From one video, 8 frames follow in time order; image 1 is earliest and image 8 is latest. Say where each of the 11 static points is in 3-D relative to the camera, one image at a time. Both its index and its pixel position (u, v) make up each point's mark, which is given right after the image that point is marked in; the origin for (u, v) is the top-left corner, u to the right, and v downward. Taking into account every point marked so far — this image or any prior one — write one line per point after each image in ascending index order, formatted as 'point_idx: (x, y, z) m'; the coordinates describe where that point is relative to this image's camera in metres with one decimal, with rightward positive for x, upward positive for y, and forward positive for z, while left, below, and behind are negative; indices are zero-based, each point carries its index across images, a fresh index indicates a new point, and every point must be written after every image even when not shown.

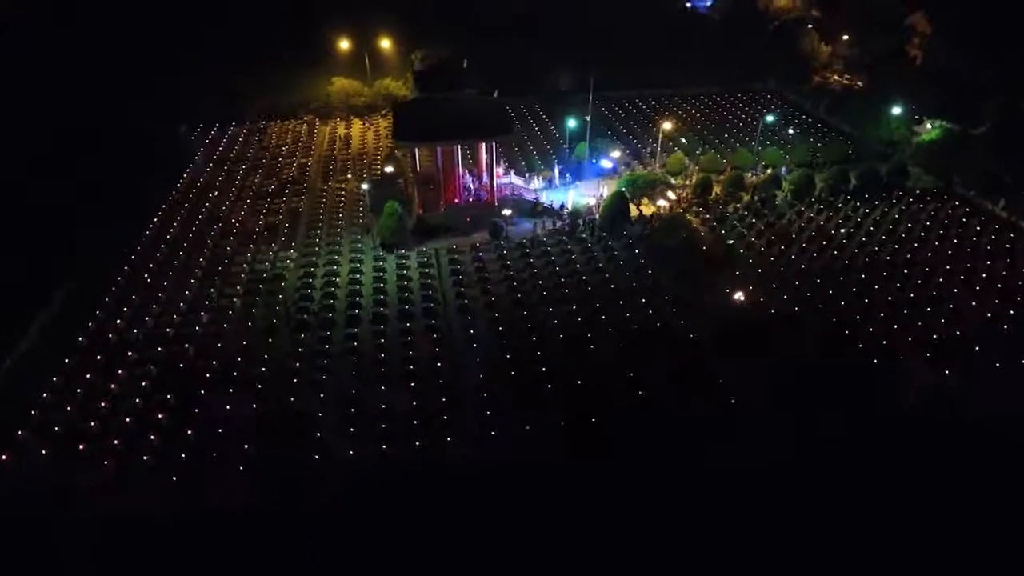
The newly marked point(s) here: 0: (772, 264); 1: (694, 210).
0: (+5.1, +0.5, +14.8) m
1: (+3.9, +1.7, +16.3) m
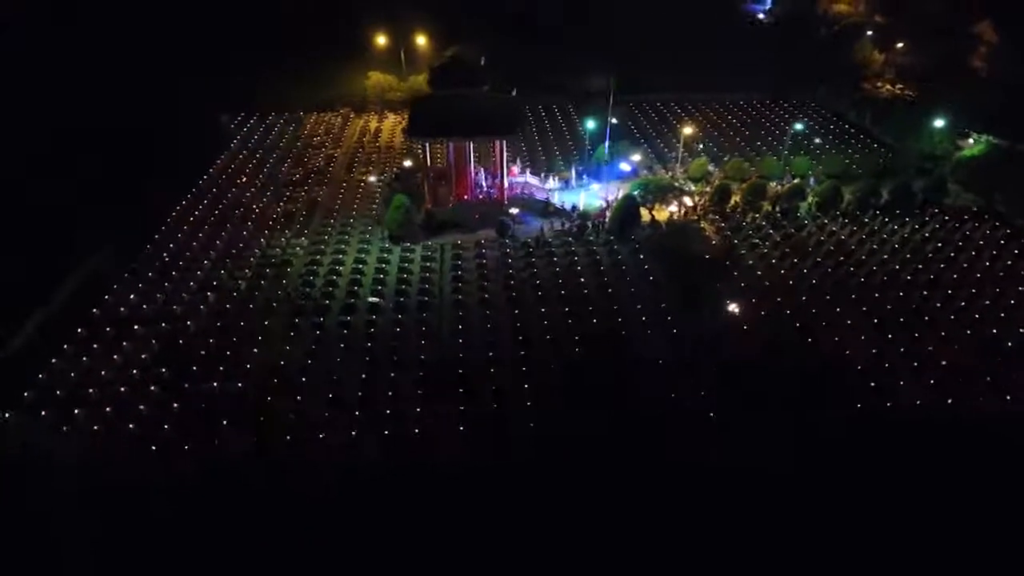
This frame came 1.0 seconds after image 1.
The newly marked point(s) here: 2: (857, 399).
0: (+5.2, +0.2, +14.4) m
1: (+4.2, +1.5, +16.0) m
2: (+5.3, -1.7, +11.6) m
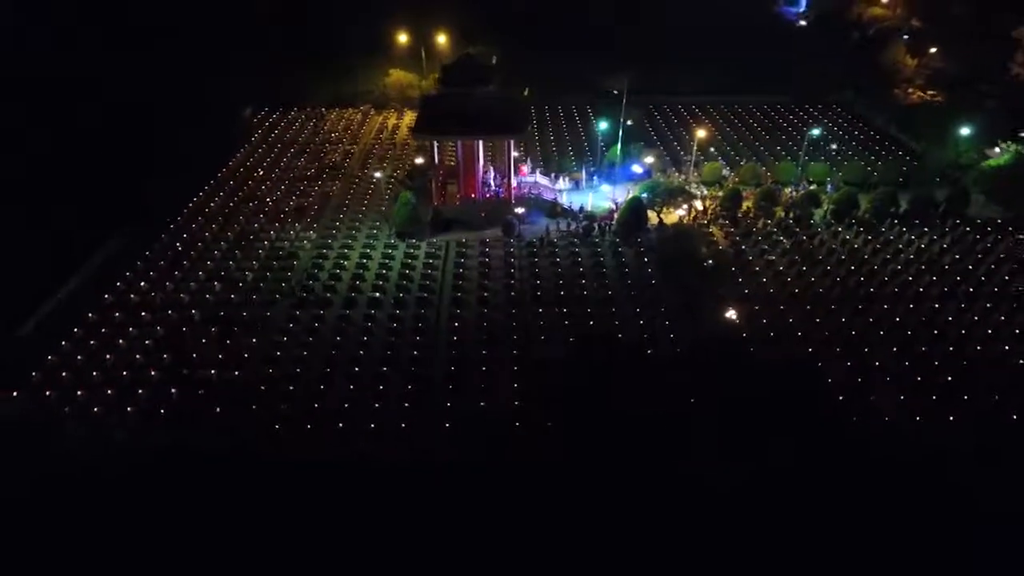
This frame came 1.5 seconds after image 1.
0: (+5.2, +0.1, +14.1) m
1: (+4.3, +1.4, +15.8) m
2: (+5.1, -1.9, +11.4) m
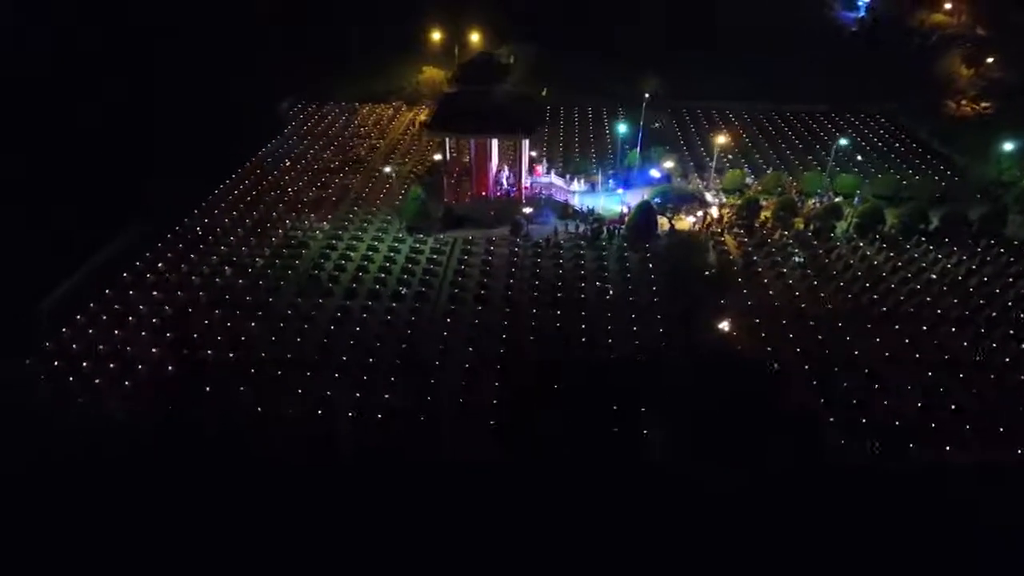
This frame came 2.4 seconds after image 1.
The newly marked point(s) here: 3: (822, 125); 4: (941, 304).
0: (+5.2, -0.2, +13.7) m
1: (+4.5, +1.1, +15.4) m
2: (+4.7, -2.1, +10.9) m
3: (+8.0, +4.2, +19.4) m
4: (+7.8, -0.3, +13.6) m
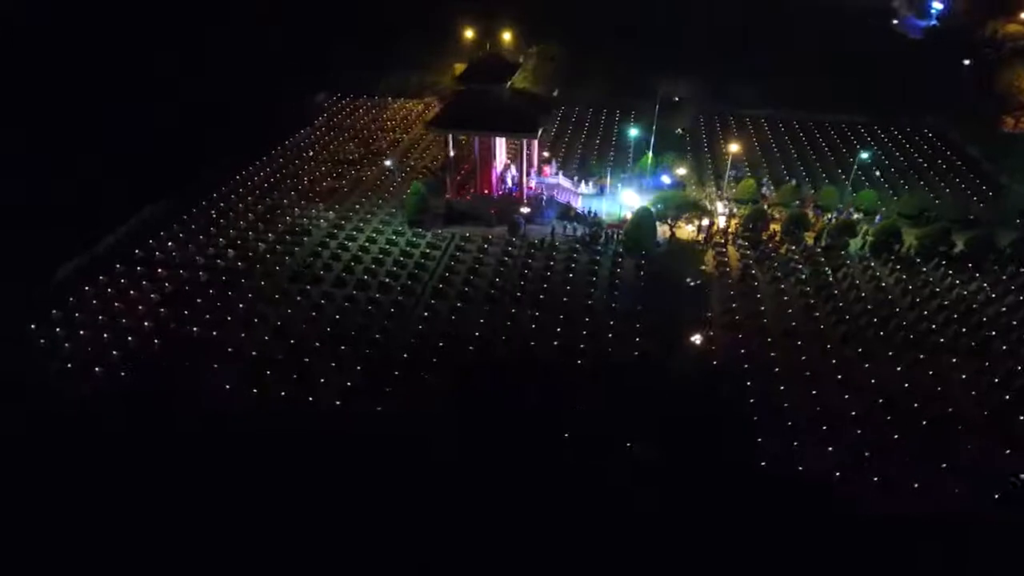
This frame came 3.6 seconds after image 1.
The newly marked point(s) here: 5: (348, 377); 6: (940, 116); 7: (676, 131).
0: (+4.8, -0.5, +13.1) m
1: (+4.5, +0.9, +14.9) m
2: (+4.0, -2.4, +10.4) m
3: (+8.5, +3.7, +18.5) m
4: (+7.4, -0.7, +12.7) m
5: (-2.6, -1.4, +11.9) m
6: (+11.3, +4.5, +19.8) m
7: (+4.0, +3.9, +18.7) m
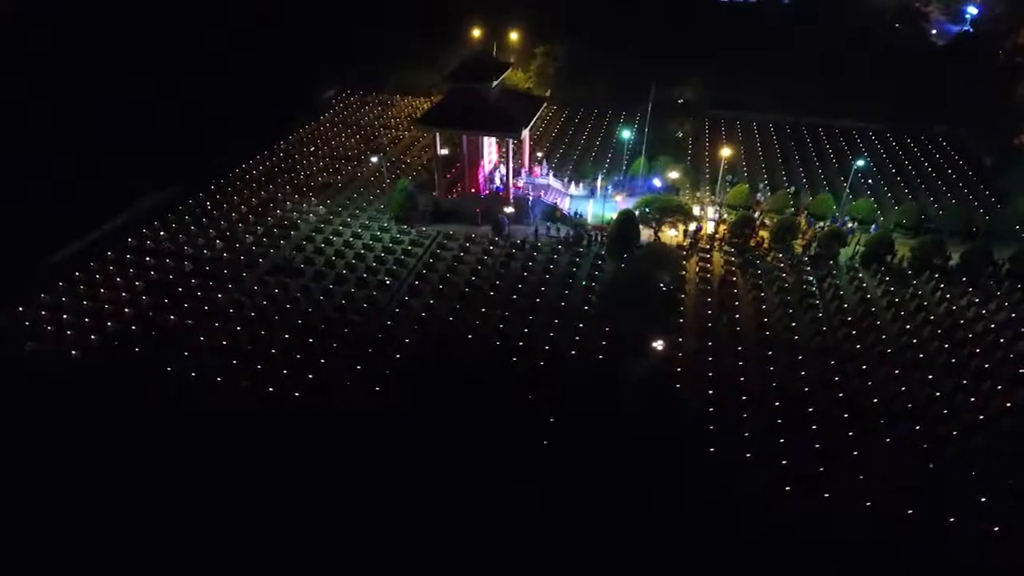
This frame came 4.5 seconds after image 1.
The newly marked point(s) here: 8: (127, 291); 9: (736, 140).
0: (+4.3, -0.6, +12.8) m
1: (+4.1, +0.7, +14.6) m
2: (+3.2, -2.5, +10.2) m
3: (+8.5, +3.4, +17.9) m
4: (+6.8, -1.0, +12.2) m
5: (-3.2, -1.3, +12.0) m
6: (+11.3, +4.1, +19.1) m
7: (+4.0, +3.8, +18.4) m
8: (-7.1, 0.0, +13.9) m
9: (+5.5, +3.6, +18.3) m
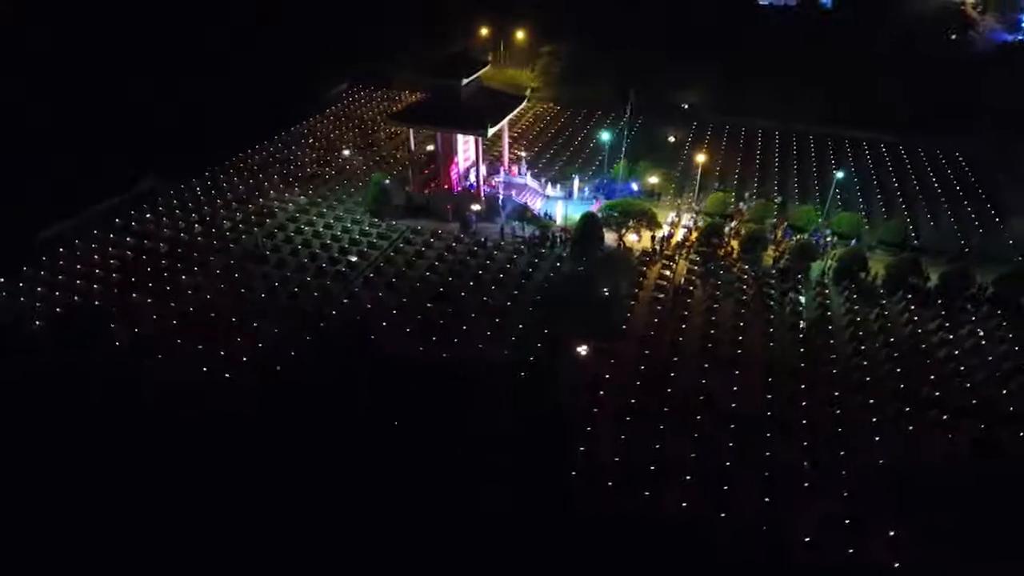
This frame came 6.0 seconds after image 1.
0: (+3.3, -0.8, +12.3) m
1: (+3.3, +0.6, +14.1) m
2: (+1.8, -2.6, +9.8) m
3: (+8.1, +3.0, +17.0) m
4: (+5.7, -1.3, +11.5) m
5: (-4.3, -1.1, +12.3) m
6: (+11.1, +3.6, +17.9) m
7: (+3.8, +3.6, +17.9) m
8: (-7.9, +0.4, +14.6) m
9: (+5.2, +3.4, +17.7) m
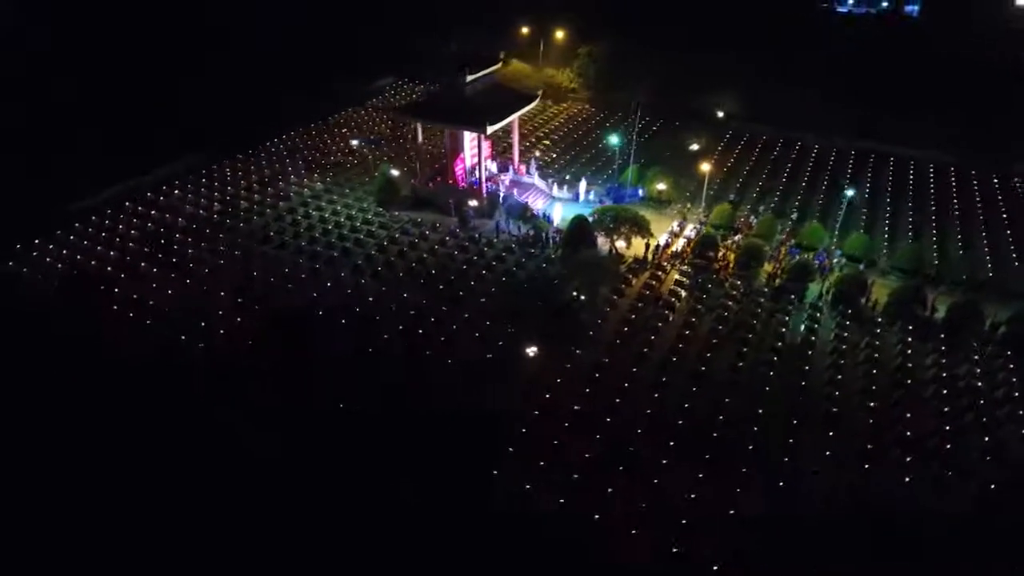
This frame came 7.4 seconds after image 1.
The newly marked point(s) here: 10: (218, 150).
0: (+2.6, -1.0, +11.8) m
1: (+3.0, +0.3, +13.6) m
2: (+0.7, -2.7, +9.5) m
3: (+8.4, +2.3, +15.8) m
4: (+4.9, -1.6, +10.7) m
5: (-4.9, -0.7, +12.8) m
6: (+11.5, +2.7, +16.3) m
7: (+4.2, +3.3, +17.3) m
8: (-8.0, +1.0, +15.5) m
9: (+5.6, +3.0, +16.9) m
10: (-7.1, +3.9, +19.8) m
